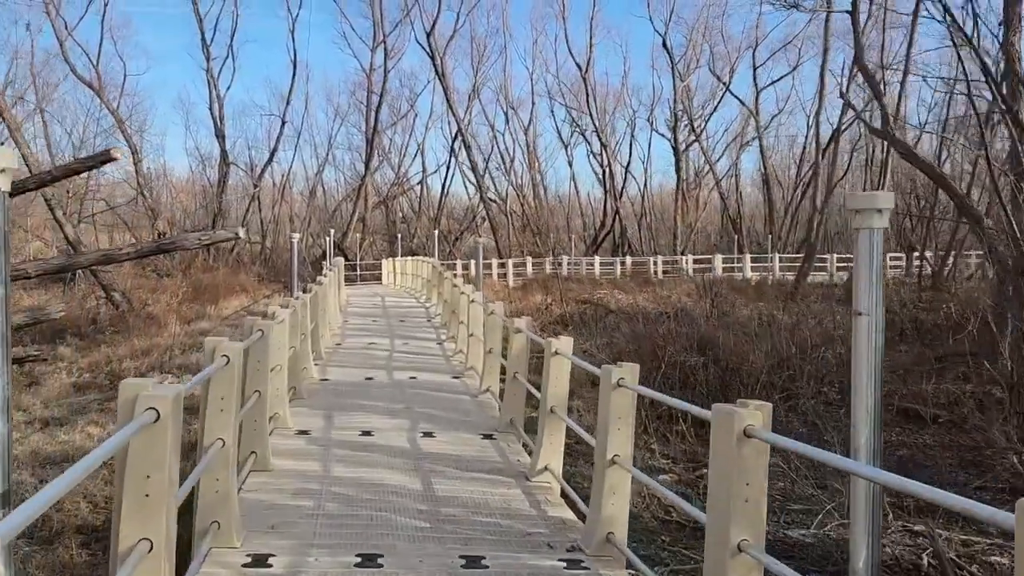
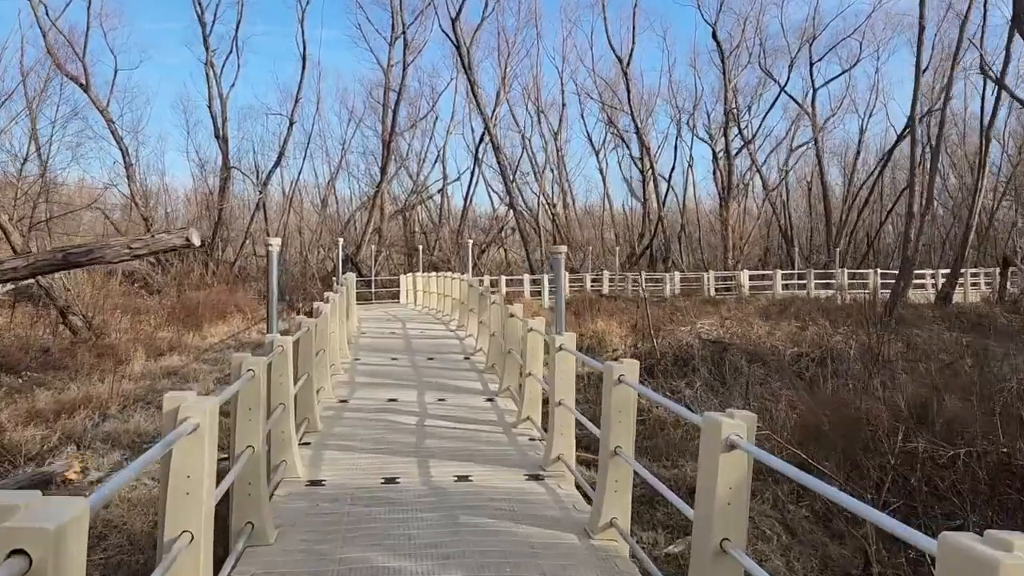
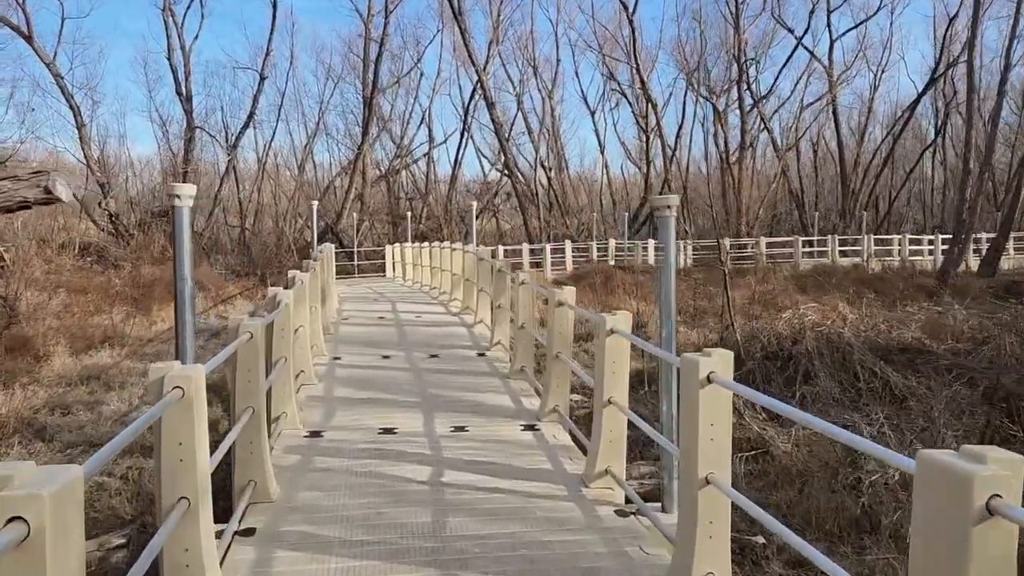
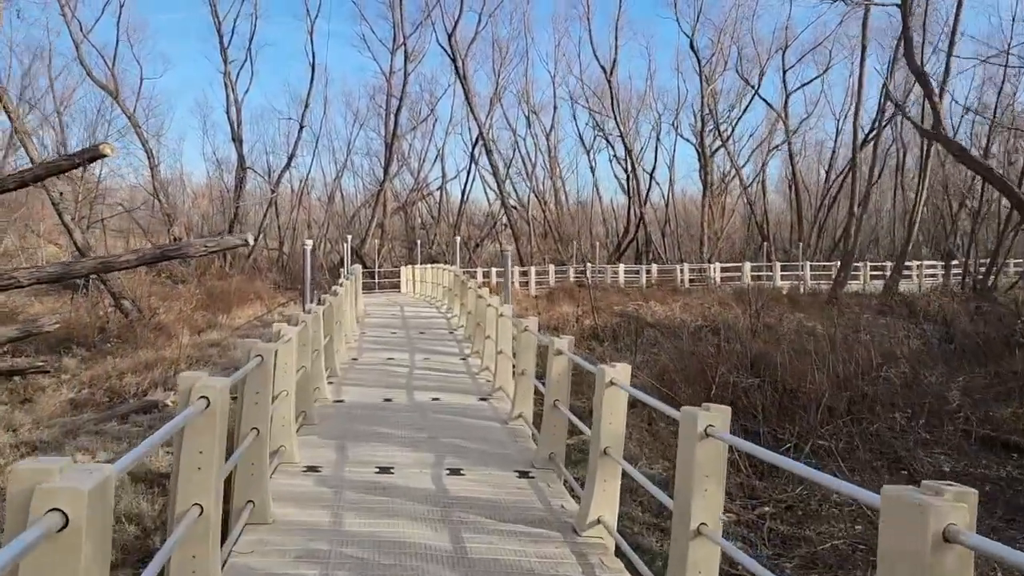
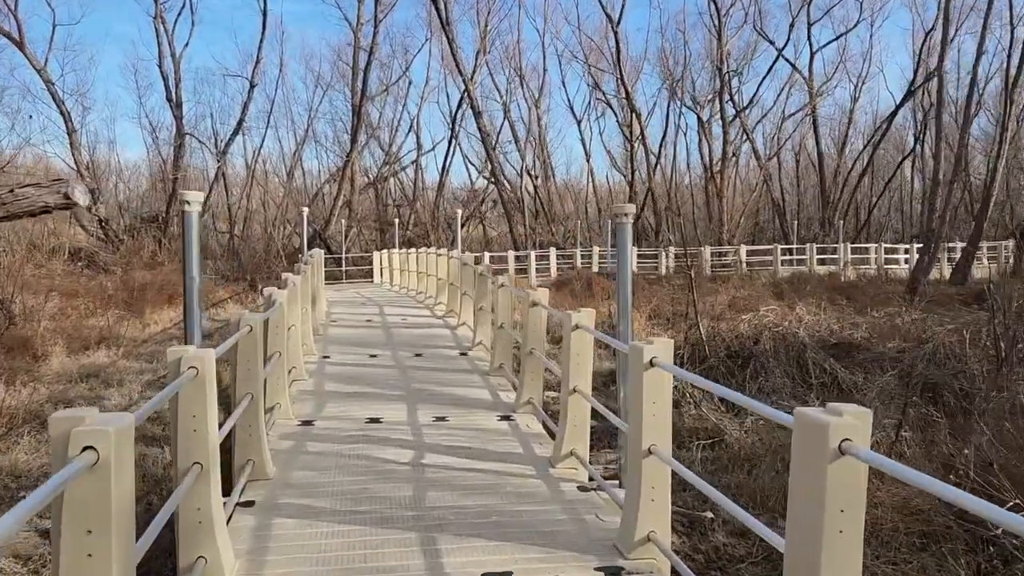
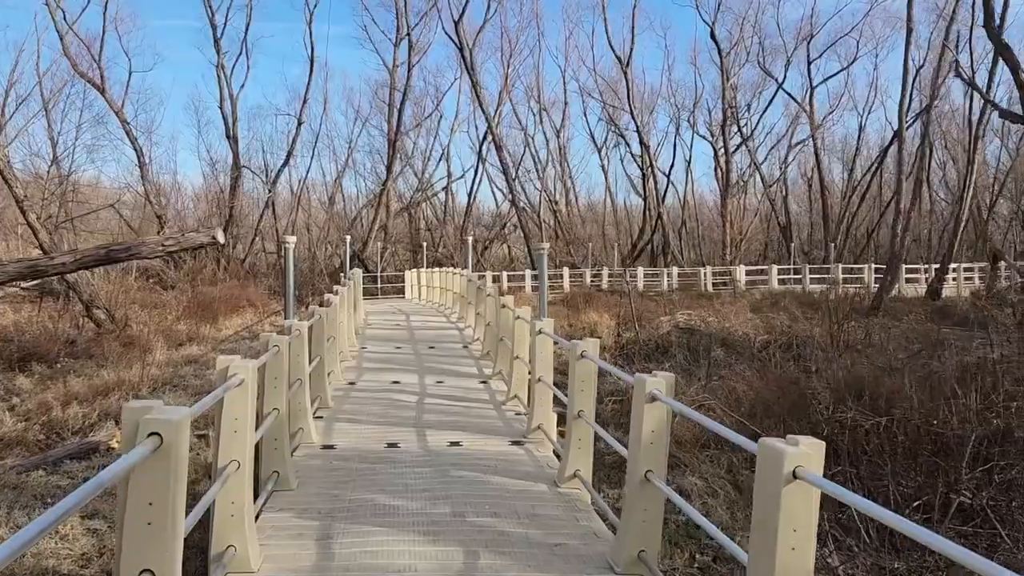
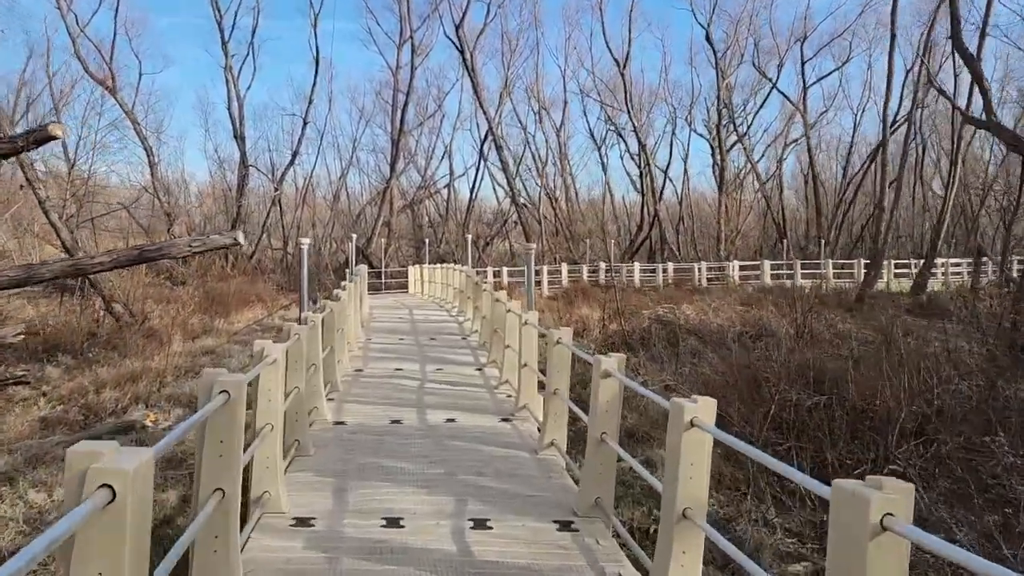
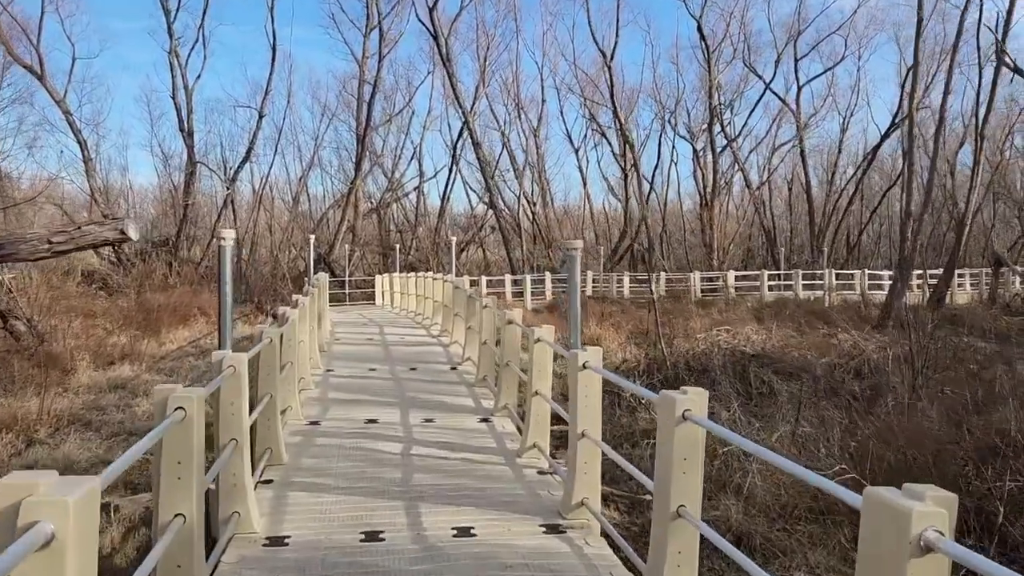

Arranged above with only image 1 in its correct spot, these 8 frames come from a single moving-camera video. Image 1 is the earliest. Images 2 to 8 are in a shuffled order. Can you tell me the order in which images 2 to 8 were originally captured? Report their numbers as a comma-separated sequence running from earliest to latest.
4, 7, 6, 2, 8, 5, 3
